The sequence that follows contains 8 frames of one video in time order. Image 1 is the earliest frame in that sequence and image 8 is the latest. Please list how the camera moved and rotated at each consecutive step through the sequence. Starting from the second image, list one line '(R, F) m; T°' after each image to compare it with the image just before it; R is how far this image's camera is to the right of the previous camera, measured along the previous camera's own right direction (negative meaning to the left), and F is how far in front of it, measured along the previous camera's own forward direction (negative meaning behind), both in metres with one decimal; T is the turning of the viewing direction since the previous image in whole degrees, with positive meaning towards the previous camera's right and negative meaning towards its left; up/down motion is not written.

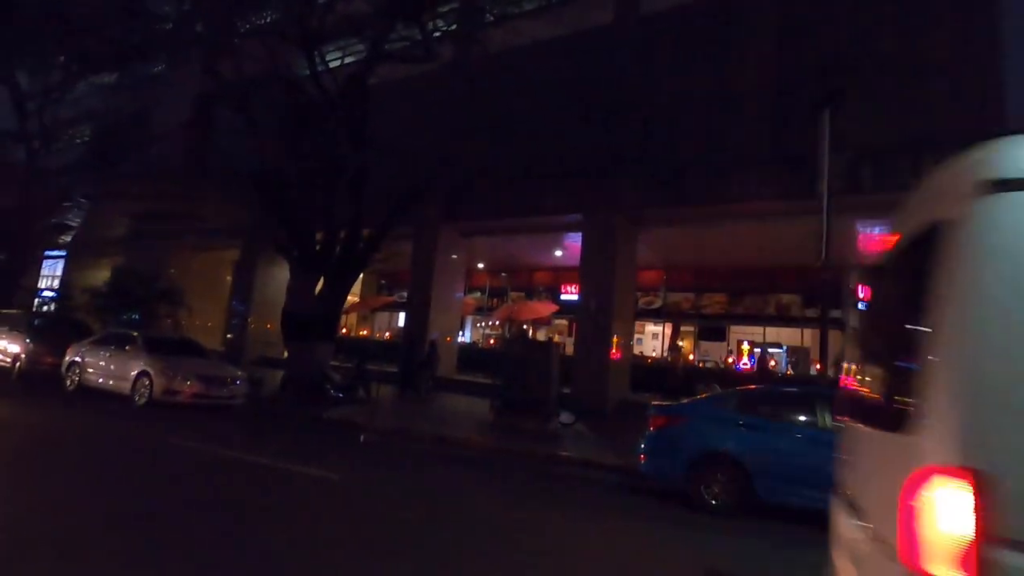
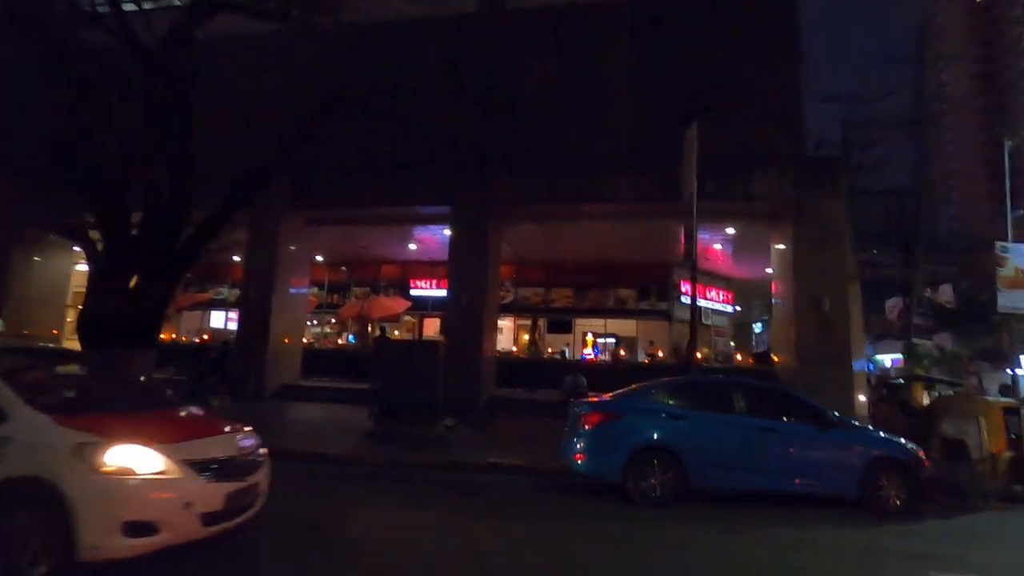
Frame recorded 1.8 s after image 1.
(-1.7, +1.1) m; +20°
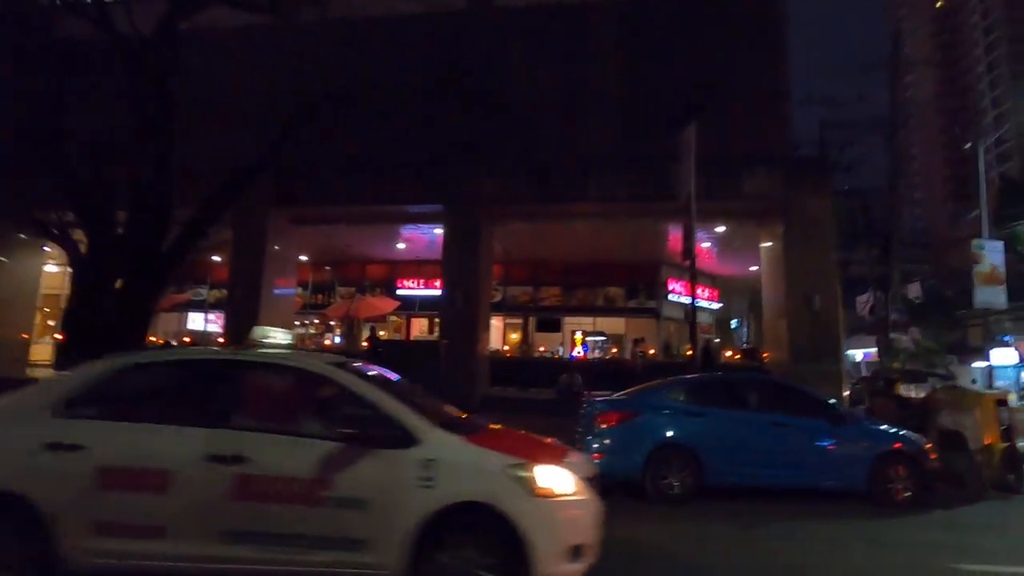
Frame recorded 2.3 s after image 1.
(-0.6, +0.1) m; +3°
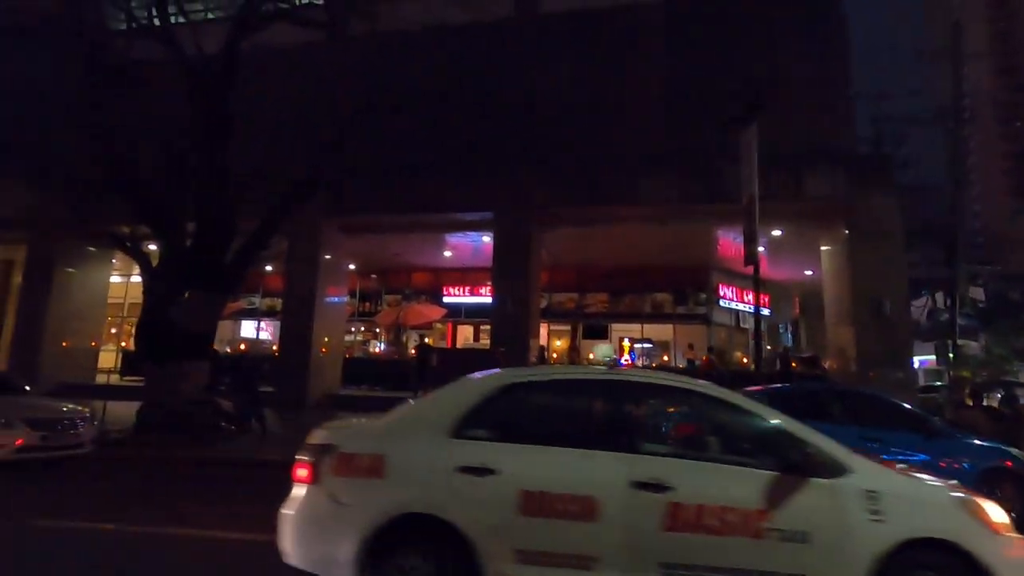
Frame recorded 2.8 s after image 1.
(-0.6, +0.1) m; -4°
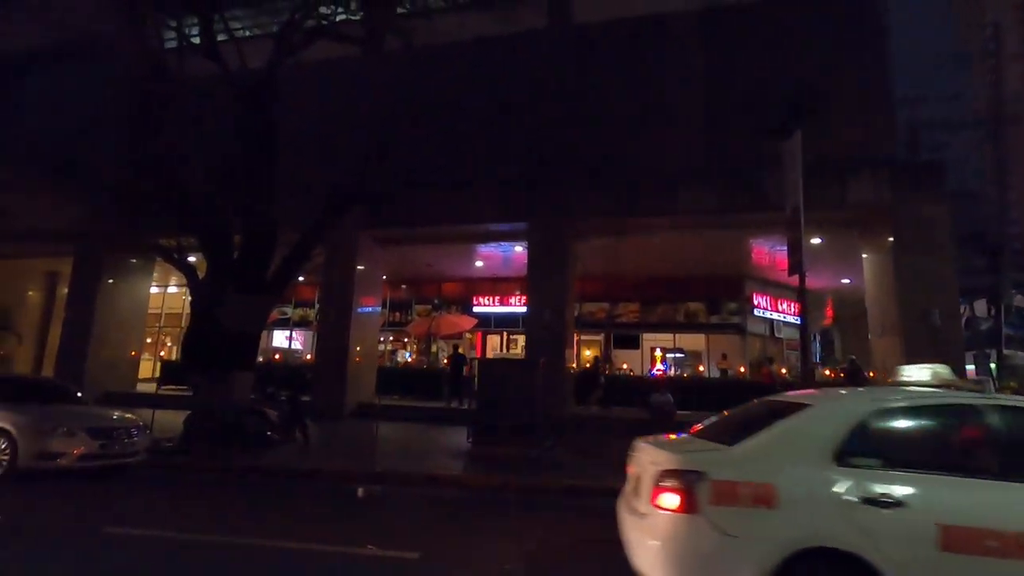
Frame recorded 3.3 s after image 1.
(-0.5, 0.0) m; -2°
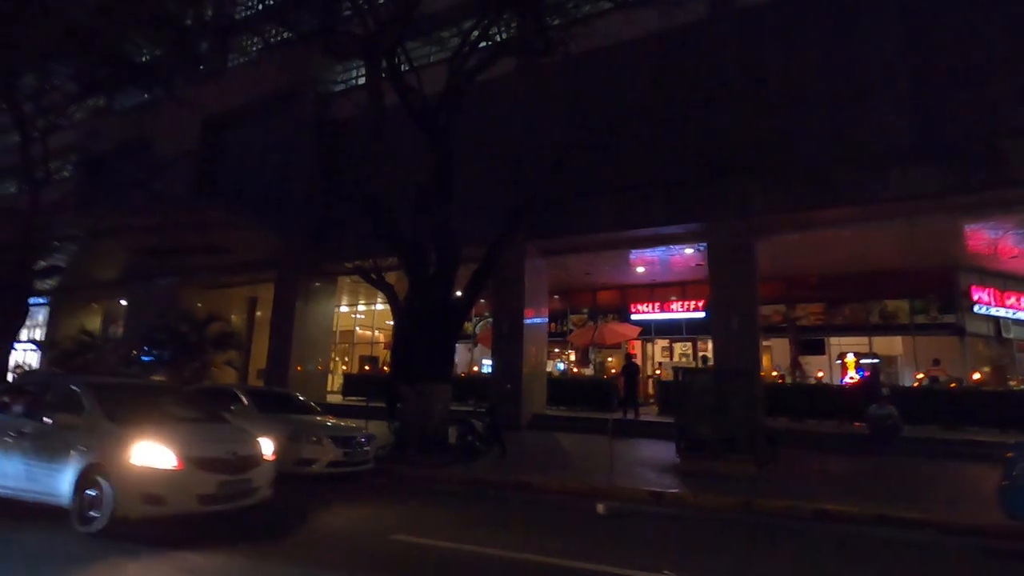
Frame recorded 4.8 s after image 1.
(-1.9, +0.2) m; -13°
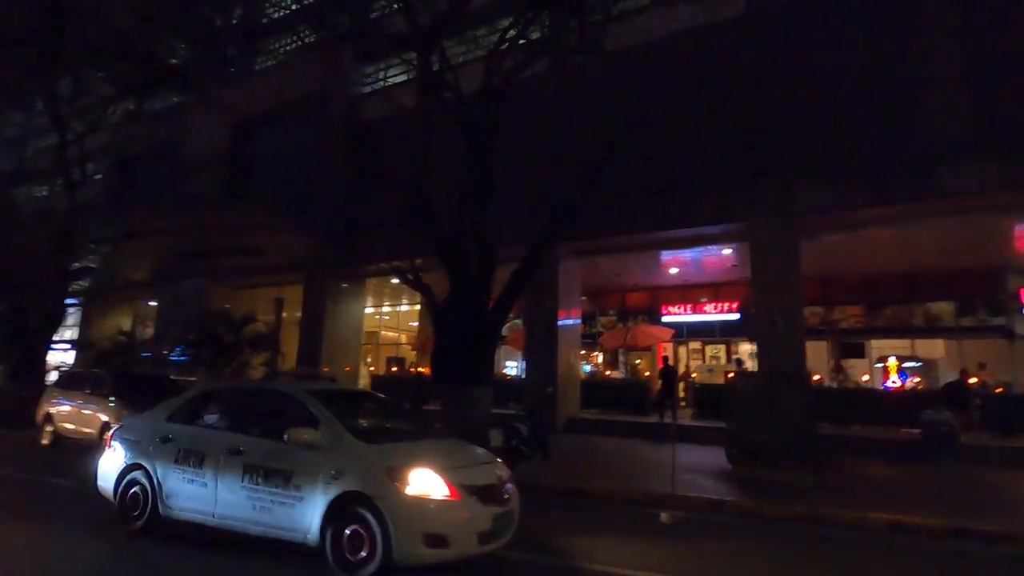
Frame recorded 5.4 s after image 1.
(-0.8, +0.2) m; -2°
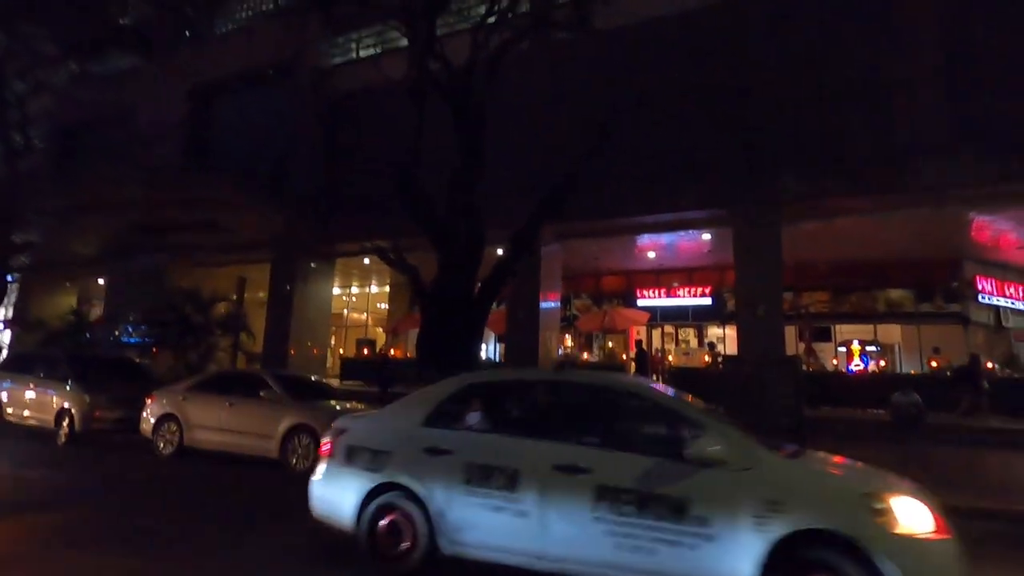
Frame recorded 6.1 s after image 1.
(-0.8, +0.3) m; +4°
